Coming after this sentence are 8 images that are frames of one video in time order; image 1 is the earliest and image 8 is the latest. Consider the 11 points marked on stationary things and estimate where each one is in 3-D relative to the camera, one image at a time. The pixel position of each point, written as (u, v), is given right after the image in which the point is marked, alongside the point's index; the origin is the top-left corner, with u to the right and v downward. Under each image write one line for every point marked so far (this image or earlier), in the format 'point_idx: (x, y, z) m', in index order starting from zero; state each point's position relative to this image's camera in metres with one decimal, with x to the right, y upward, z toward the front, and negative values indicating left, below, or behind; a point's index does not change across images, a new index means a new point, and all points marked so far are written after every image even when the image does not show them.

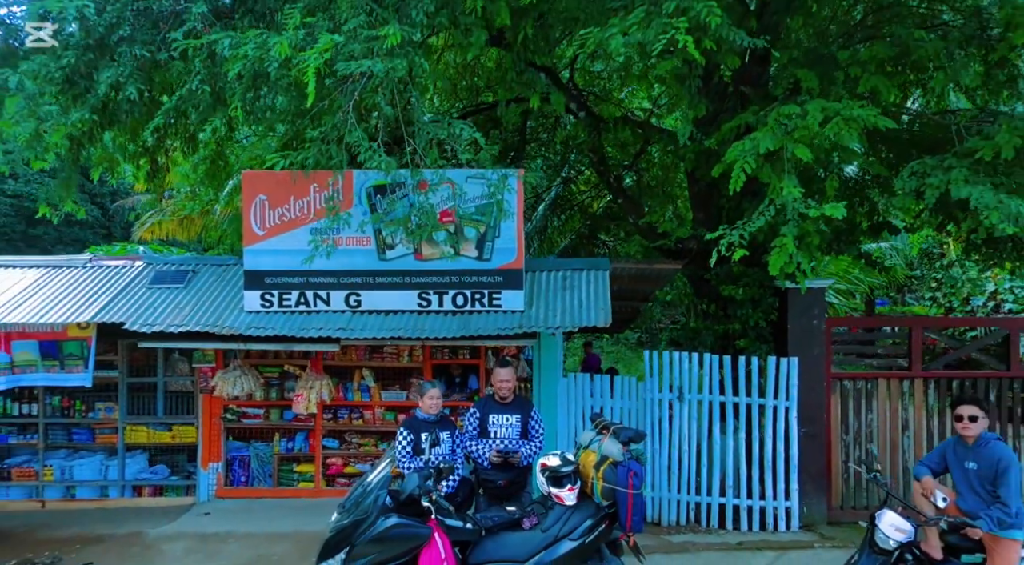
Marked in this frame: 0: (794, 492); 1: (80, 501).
0: (+1.8, -1.3, +4.7) m
1: (-3.1, -1.5, +5.5) m
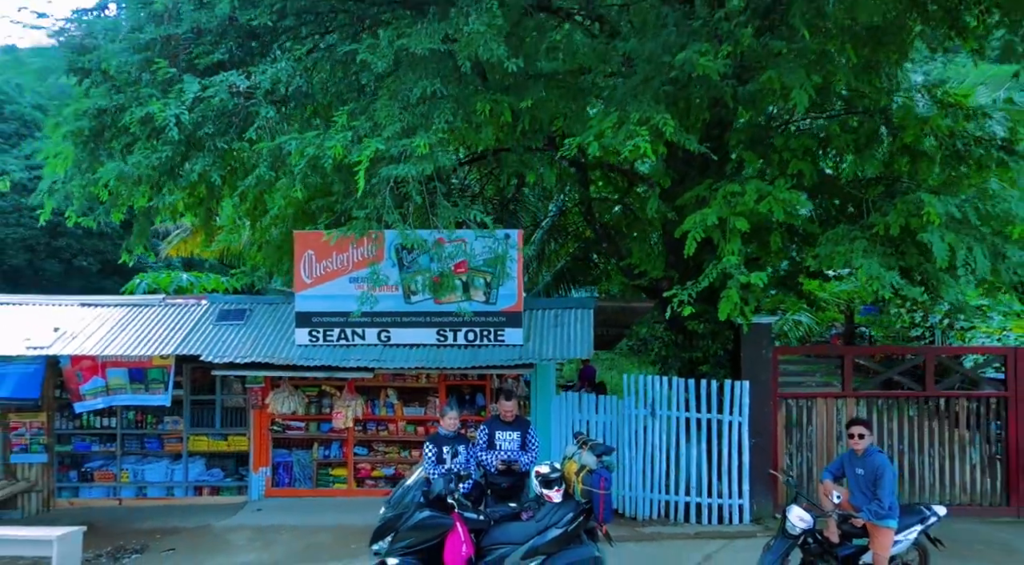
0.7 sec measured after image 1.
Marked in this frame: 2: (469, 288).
0: (+1.8, -1.6, +5.8) m
1: (-3.1, -1.8, +6.6) m
2: (-0.3, 0.0, +5.8) m
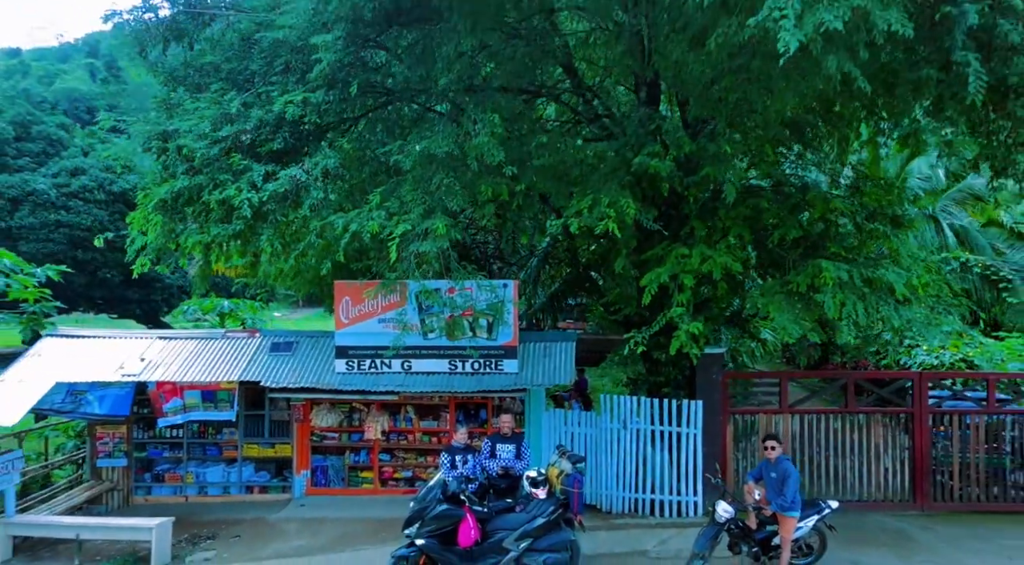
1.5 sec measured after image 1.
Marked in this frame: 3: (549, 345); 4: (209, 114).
0: (+1.8, -1.9, +7.2) m
1: (-3.1, -2.2, +8.0) m
2: (-0.3, -0.4, +7.3) m
3: (+0.4, -0.6, +7.7) m
4: (-2.7, +1.5, +7.0) m
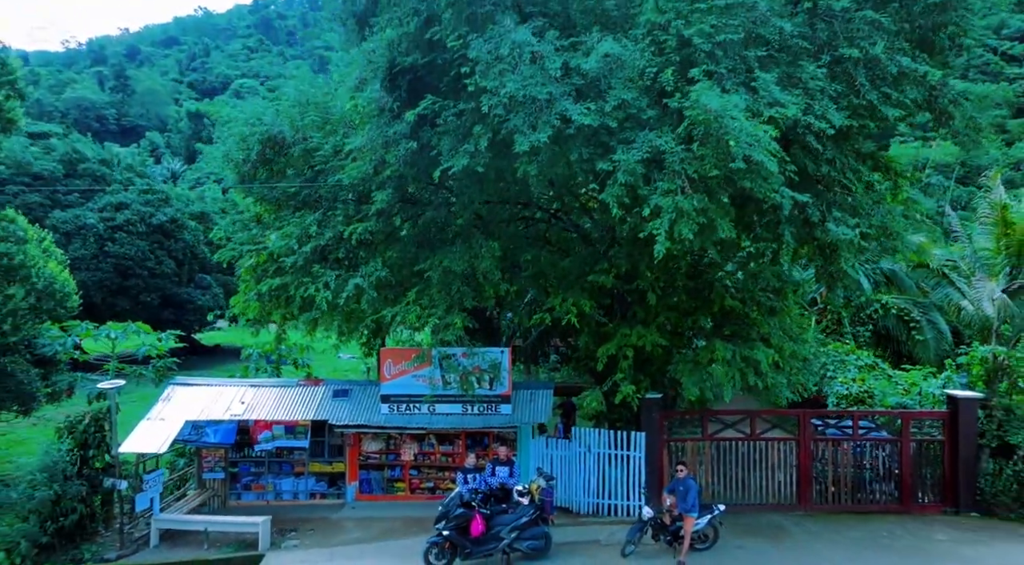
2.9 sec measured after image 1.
0: (+1.7, -2.8, +10.2) m
1: (-3.2, -3.1, +11.0) m
2: (-0.4, -1.3, +10.2) m
3: (+0.3, -1.5, +10.6) m
4: (-2.8, +0.6, +10.0) m
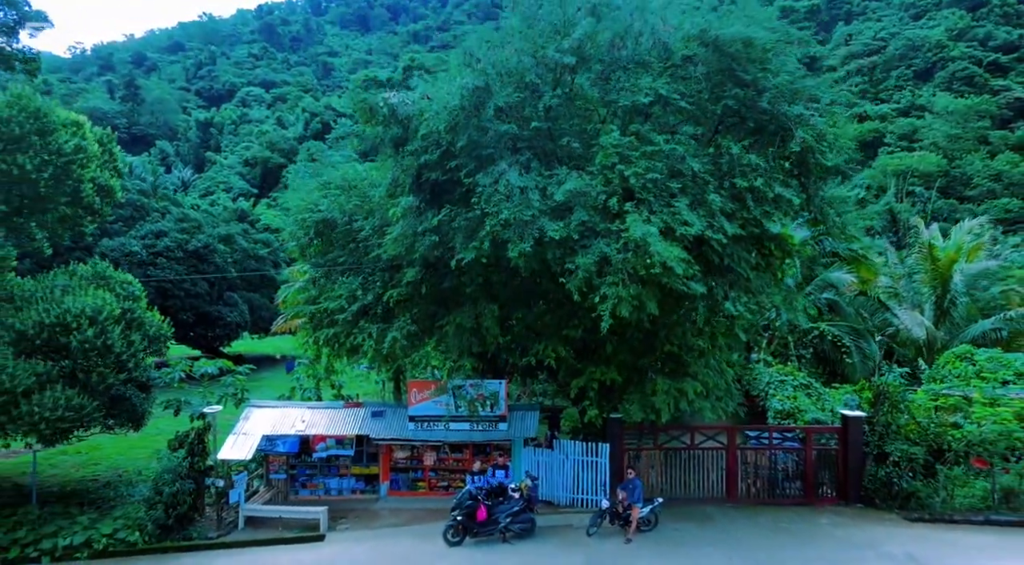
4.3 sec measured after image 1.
0: (+1.6, -3.7, +13.5) m
1: (-3.3, -3.9, +14.3) m
2: (-0.5, -2.1, +13.5) m
3: (+0.2, -2.4, +14.0) m
4: (-2.9, -0.2, +13.3) m
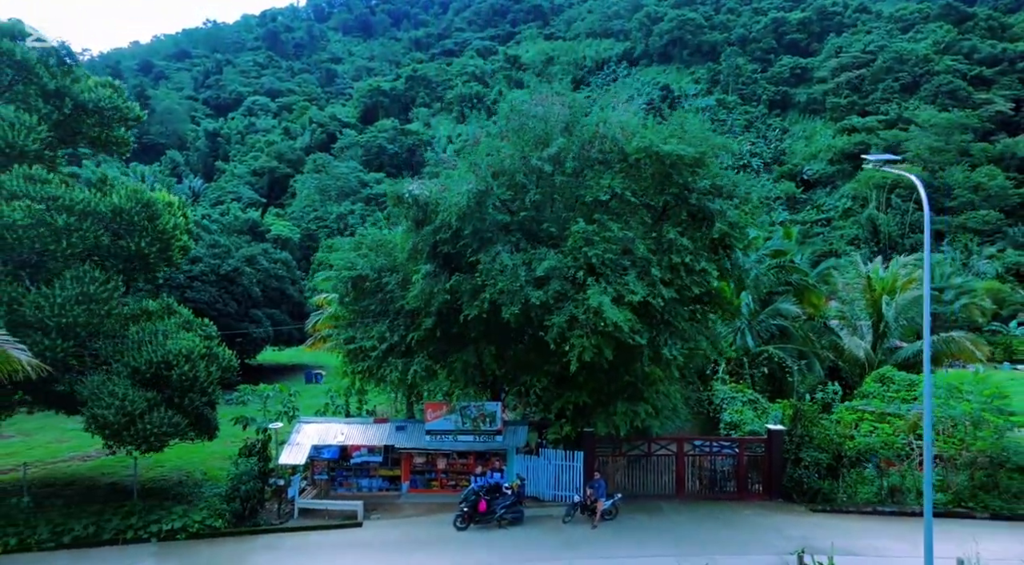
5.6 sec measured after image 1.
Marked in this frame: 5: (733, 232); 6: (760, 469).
0: (+1.5, -4.6, +17.3) m
1: (-3.4, -4.9, +18.1) m
2: (-0.6, -3.1, +17.3) m
3: (+0.1, -3.3, +17.7) m
4: (-3.0, -1.2, +17.1) m
5: (+4.3, +1.0, +15.0) m
6: (+5.8, -4.3, +17.9) m
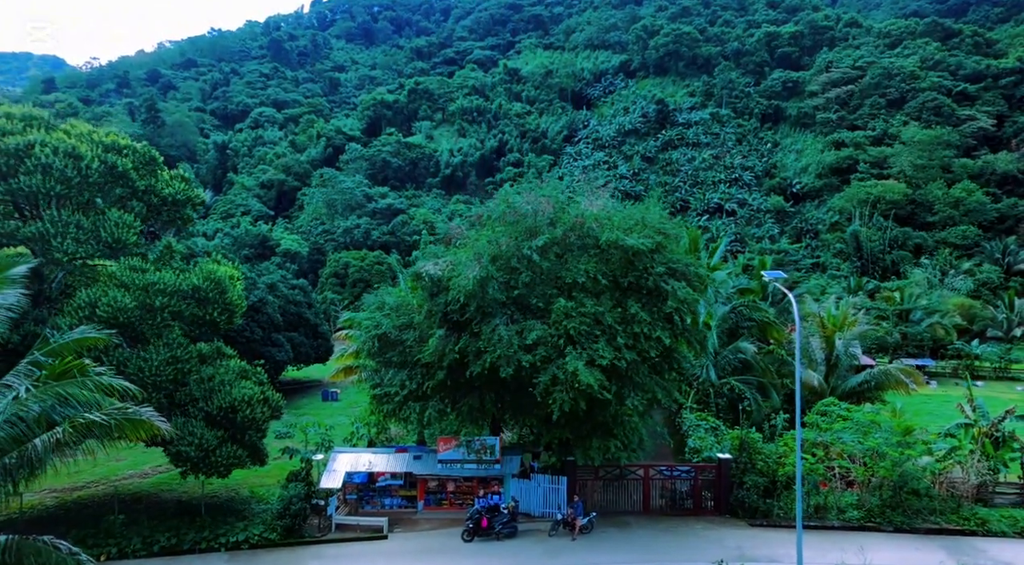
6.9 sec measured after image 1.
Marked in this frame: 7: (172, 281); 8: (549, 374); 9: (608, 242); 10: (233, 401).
0: (+1.4, -6.2, +21.2) m
1: (-3.5, -6.4, +22.0) m
2: (-0.7, -4.7, +21.2) m
3: (0.0, -4.9, +21.7) m
4: (-3.1, -2.7, +21.0) m
5: (+4.2, -0.6, +19.0) m
6: (+5.6, -5.9, +21.9) m
7: (-8.5, 0.0, +19.3) m
8: (+0.9, -2.1, +18.1) m
9: (+2.4, +1.0, +19.0) m
10: (-7.0, -3.0, +19.4) m
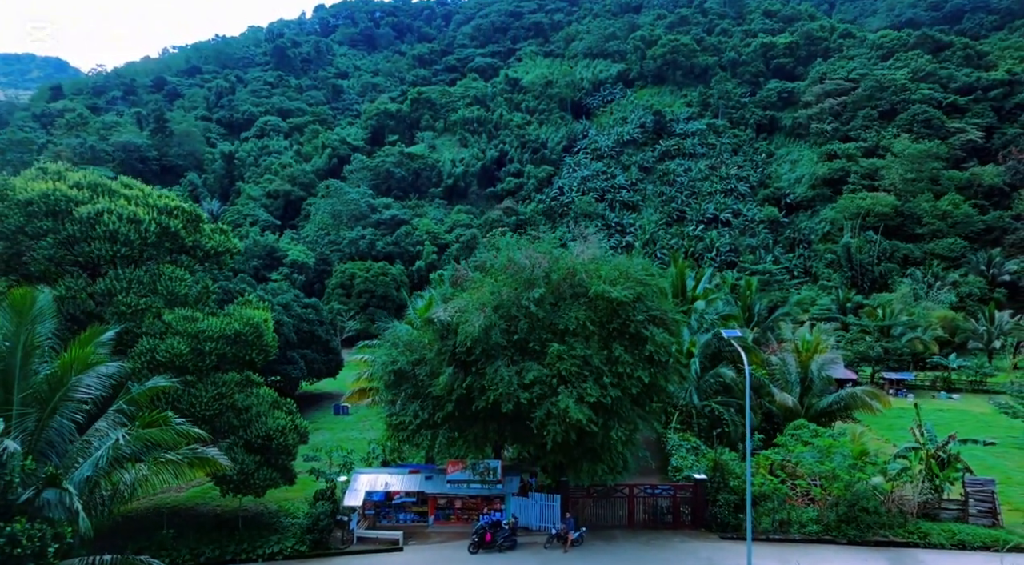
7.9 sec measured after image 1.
0: (+1.4, -7.5, +24.1) m
1: (-3.5, -7.7, +24.9) m
2: (-0.7, -5.9, +24.1) m
3: (0.0, -6.1, +24.5) m
4: (-3.1, -4.0, +23.9) m
5: (+4.2, -1.9, +21.8) m
6: (+5.7, -7.1, +24.7) m
7: (-8.5, -1.2, +22.2) m
8: (+0.9, -3.4, +20.9) m
9: (+2.4, -0.3, +21.9) m
10: (-7.0, -4.2, +22.3) m
